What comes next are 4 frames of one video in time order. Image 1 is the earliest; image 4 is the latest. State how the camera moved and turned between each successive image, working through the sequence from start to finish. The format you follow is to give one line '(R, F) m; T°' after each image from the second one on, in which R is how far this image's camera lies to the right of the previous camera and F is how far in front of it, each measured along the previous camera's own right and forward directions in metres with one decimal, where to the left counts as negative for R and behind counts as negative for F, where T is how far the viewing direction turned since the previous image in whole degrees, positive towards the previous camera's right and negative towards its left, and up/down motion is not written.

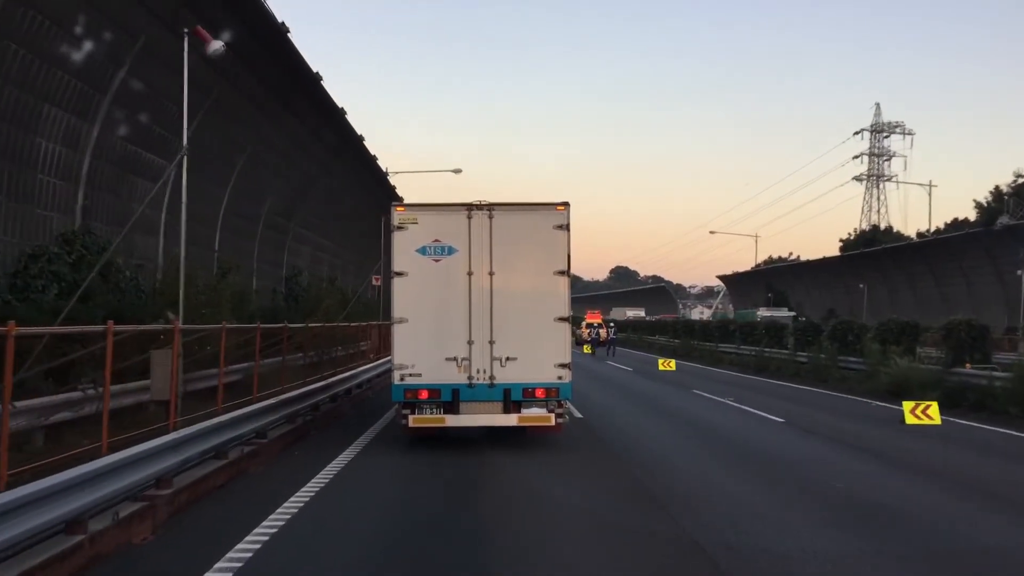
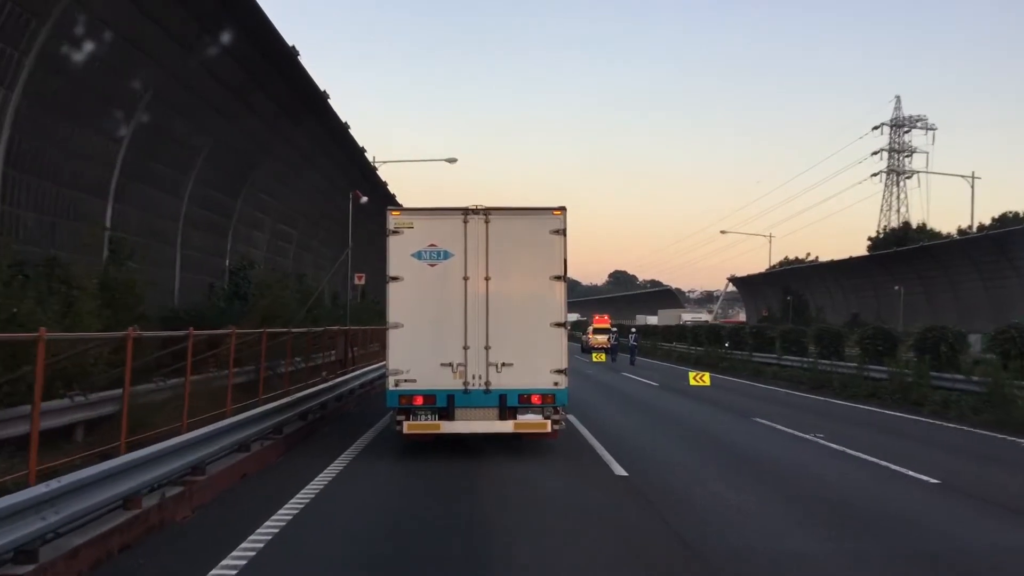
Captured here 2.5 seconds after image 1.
(+2.0, +0.4) m; -8°
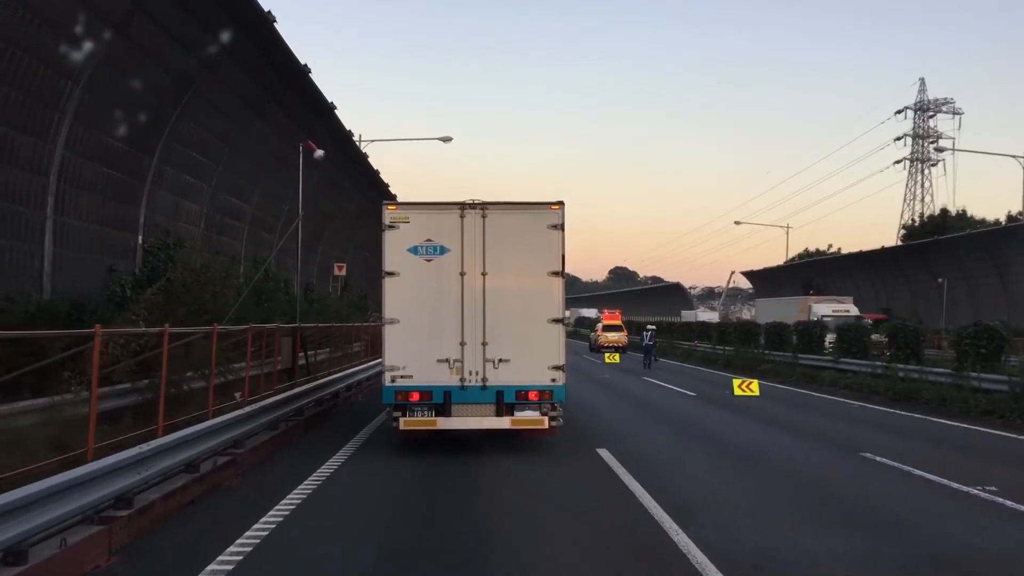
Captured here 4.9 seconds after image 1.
(+2.1, +0.6) m; -9°
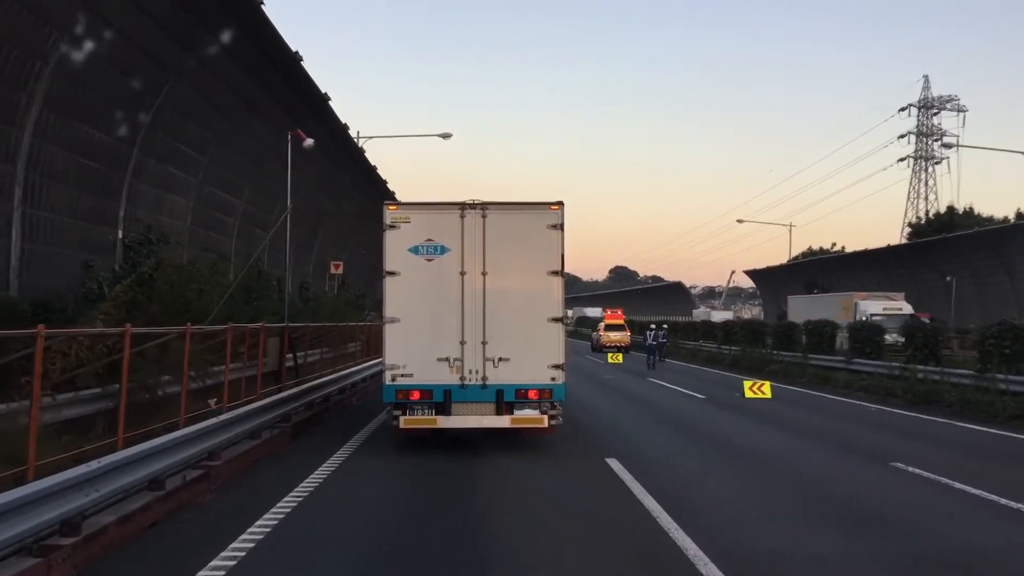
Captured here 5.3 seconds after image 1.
(+0.5, 0.0) m; -2°
